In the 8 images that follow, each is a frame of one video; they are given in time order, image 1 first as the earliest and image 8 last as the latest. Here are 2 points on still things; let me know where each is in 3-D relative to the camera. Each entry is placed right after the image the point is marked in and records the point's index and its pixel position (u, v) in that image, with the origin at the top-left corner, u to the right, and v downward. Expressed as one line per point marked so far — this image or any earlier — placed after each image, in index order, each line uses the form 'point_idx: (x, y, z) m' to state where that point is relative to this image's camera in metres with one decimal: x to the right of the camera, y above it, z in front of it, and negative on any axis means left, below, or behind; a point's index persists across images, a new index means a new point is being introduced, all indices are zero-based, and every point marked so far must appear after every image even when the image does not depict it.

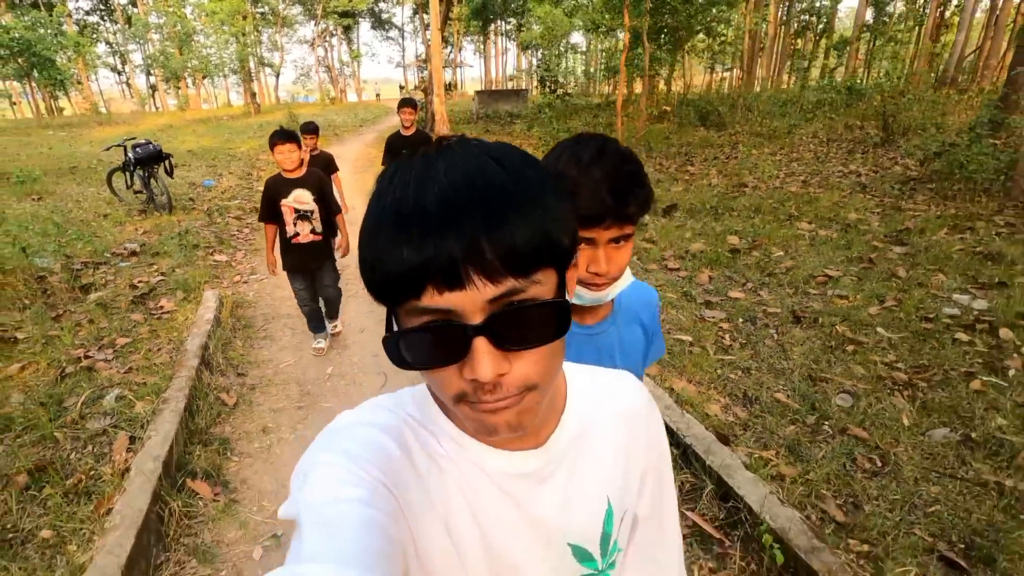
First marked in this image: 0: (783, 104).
0: (+8.2, +5.7, +16.2) m
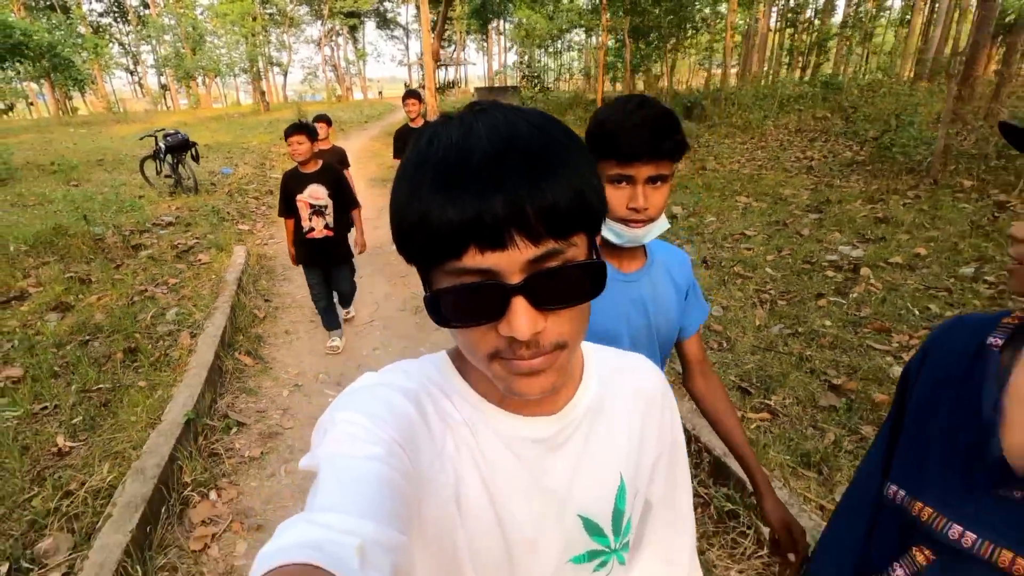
0: (+8.0, +6.2, +17.1) m
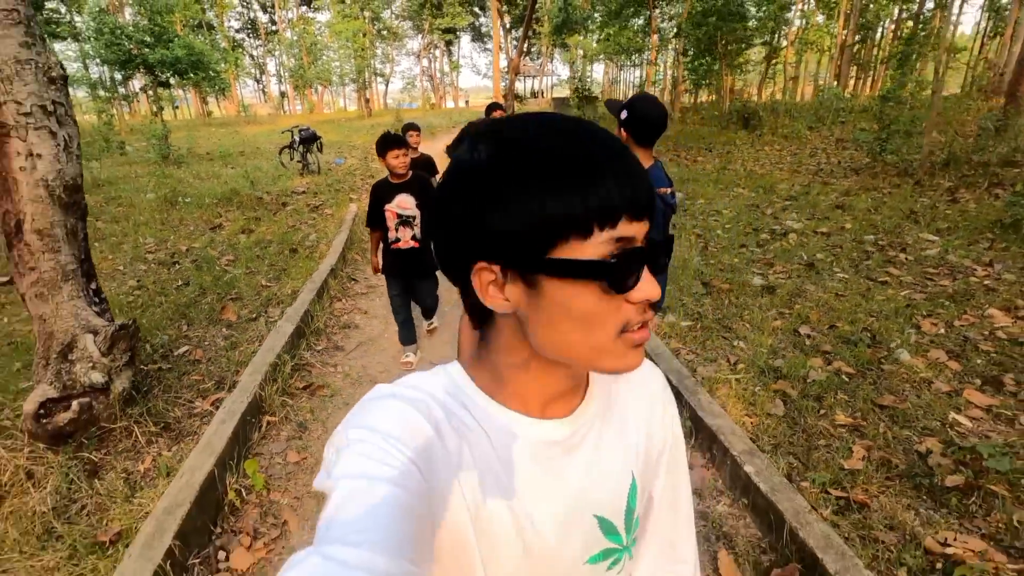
0: (+10.3, +6.1, +18.1) m
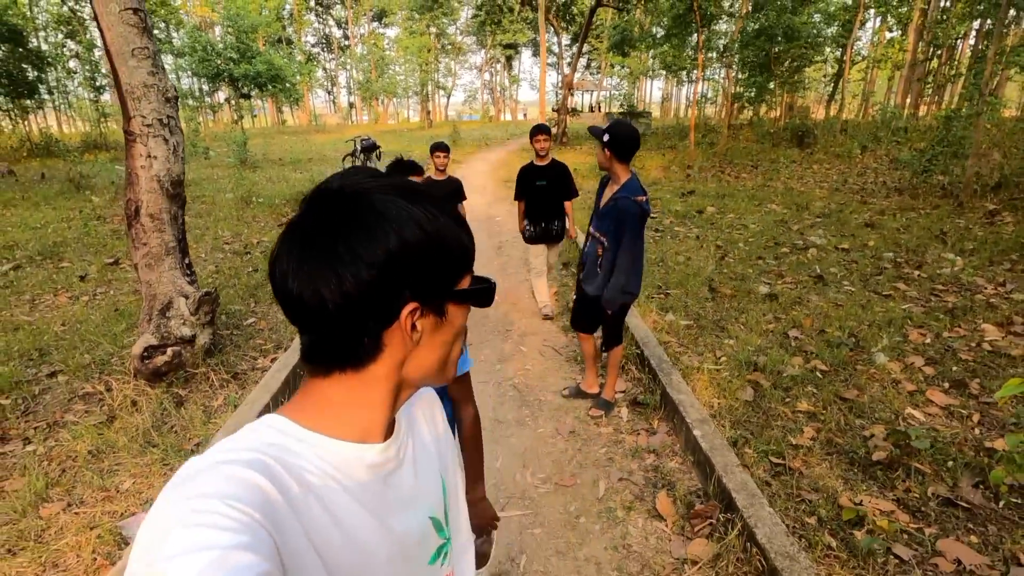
0: (+12.0, +5.3, +17.7) m
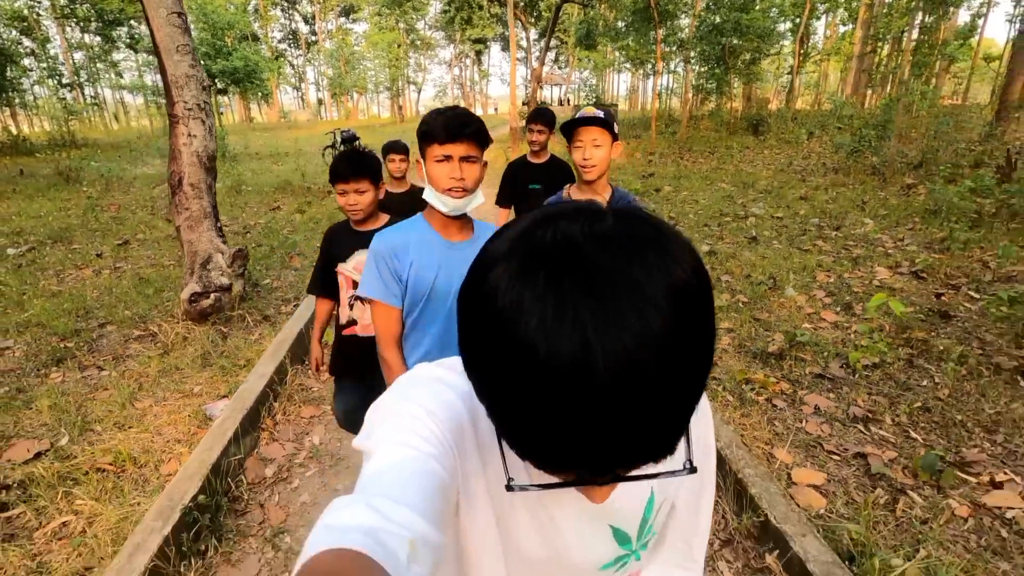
0: (+11.1, +6.2, +19.0) m
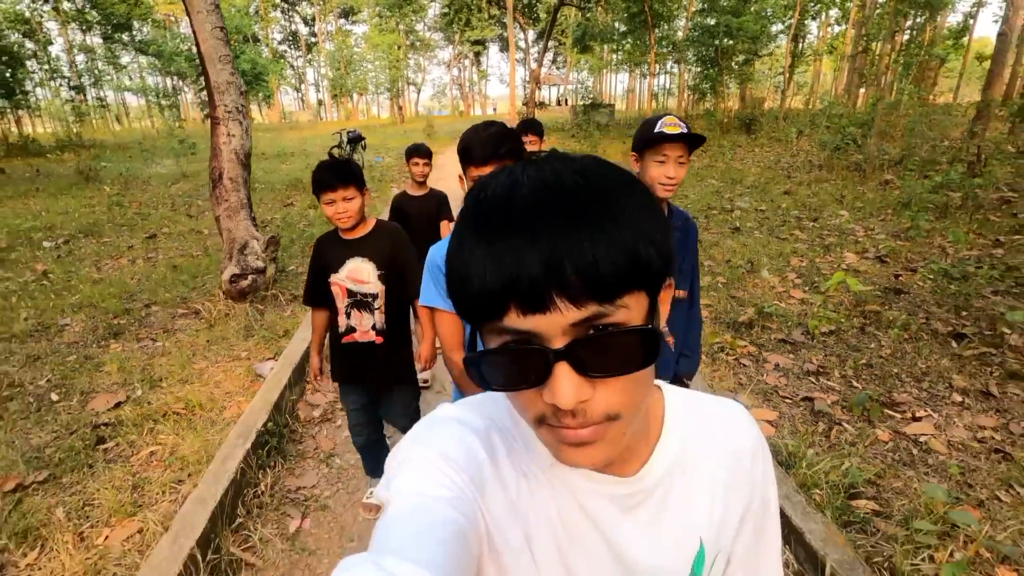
0: (+11.0, +6.4, +19.6) m
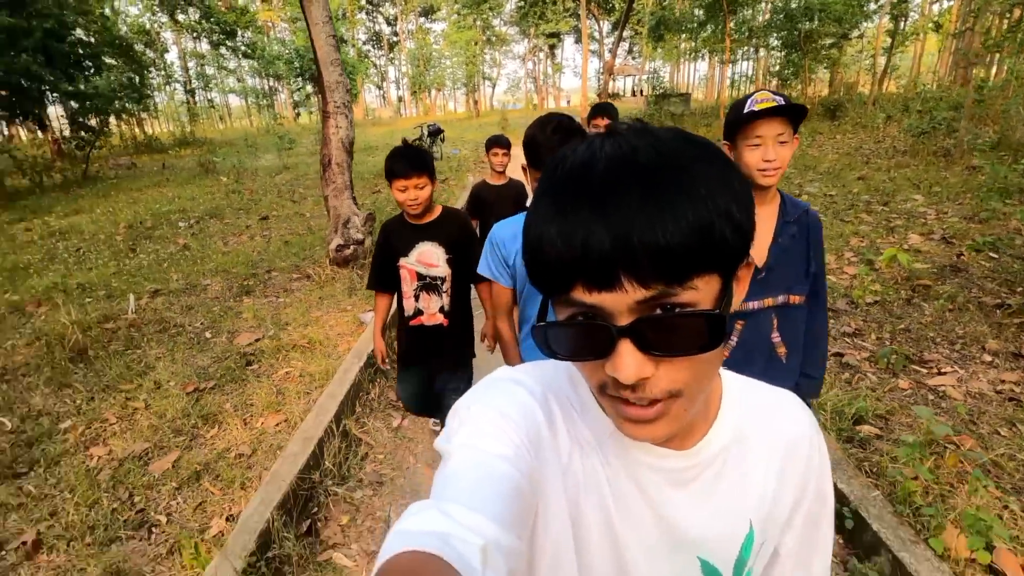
0: (+13.6, +6.6, +18.5) m
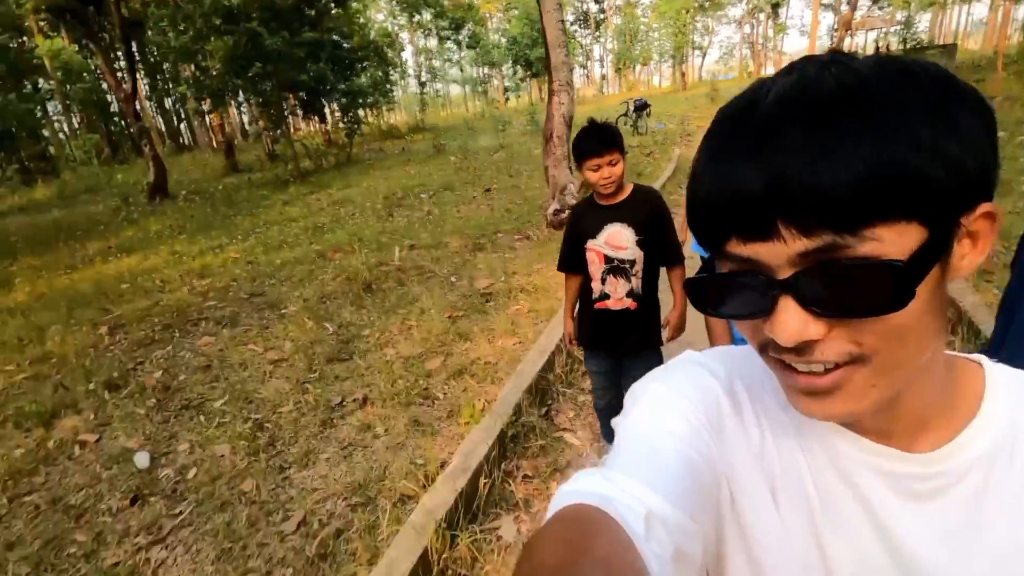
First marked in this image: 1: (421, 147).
0: (+19.7, +6.4, +12.8) m
1: (-3.3, +5.0, +19.1) m
